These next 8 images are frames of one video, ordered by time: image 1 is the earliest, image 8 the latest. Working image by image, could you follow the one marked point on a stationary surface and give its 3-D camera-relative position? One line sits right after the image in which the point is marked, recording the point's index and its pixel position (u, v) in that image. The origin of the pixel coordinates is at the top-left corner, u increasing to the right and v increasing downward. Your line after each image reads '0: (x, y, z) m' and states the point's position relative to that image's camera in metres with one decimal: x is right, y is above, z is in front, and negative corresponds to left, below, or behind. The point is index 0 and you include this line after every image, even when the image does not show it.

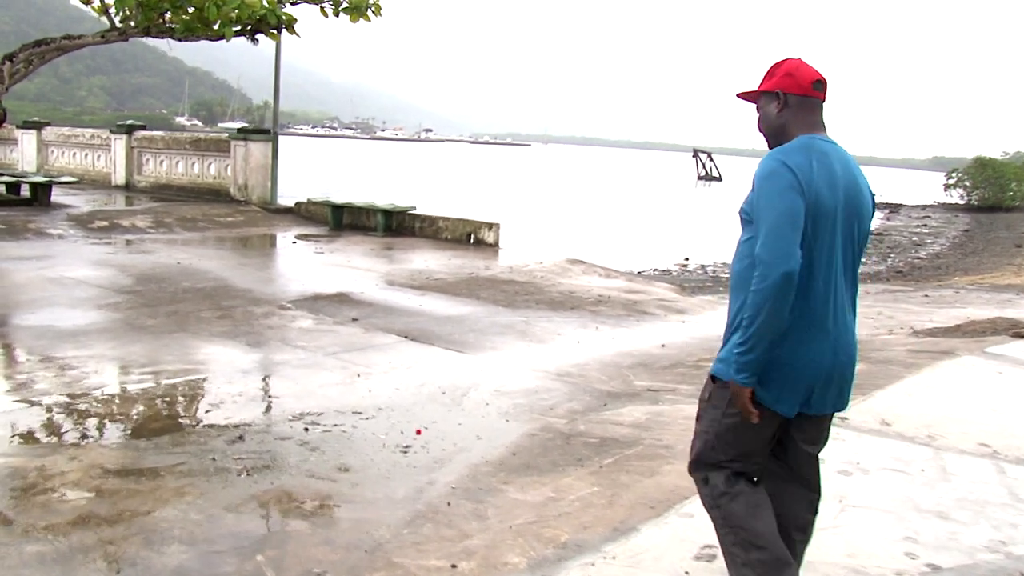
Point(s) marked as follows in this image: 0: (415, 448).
0: (-0.5, -0.8, +5.0) m
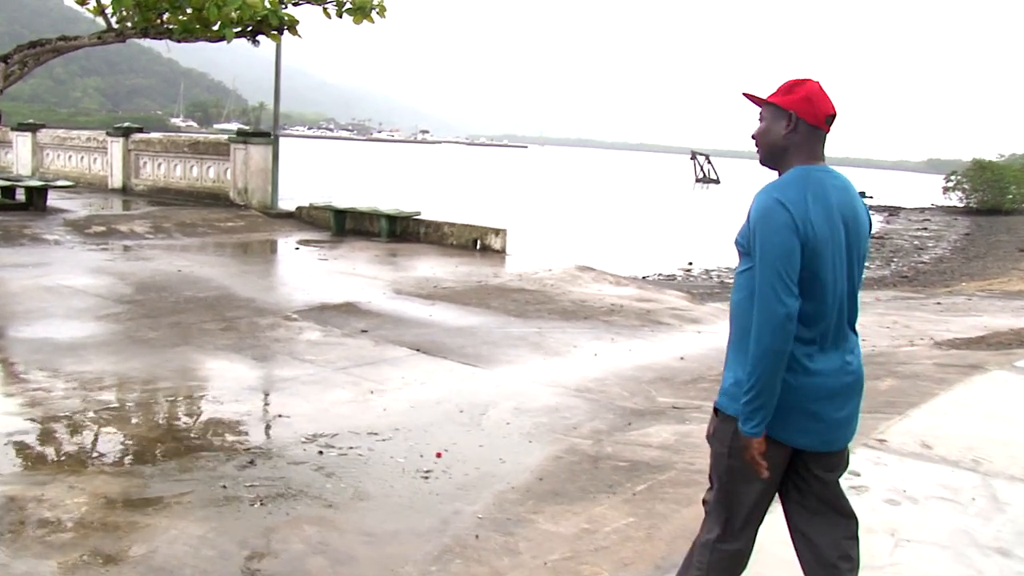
0: (-0.3, -0.8, +4.7) m
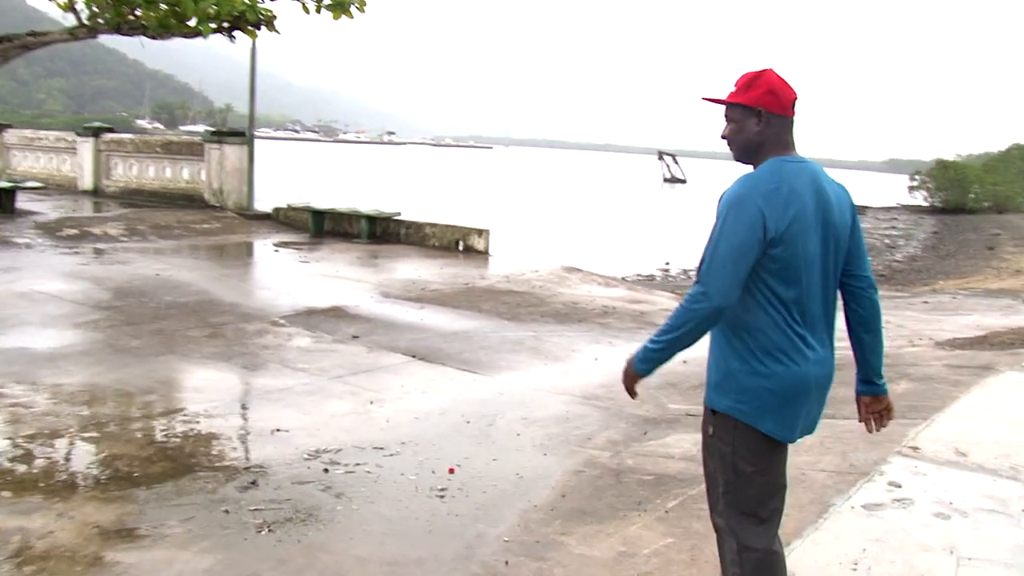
0: (-0.2, -0.8, +4.4) m
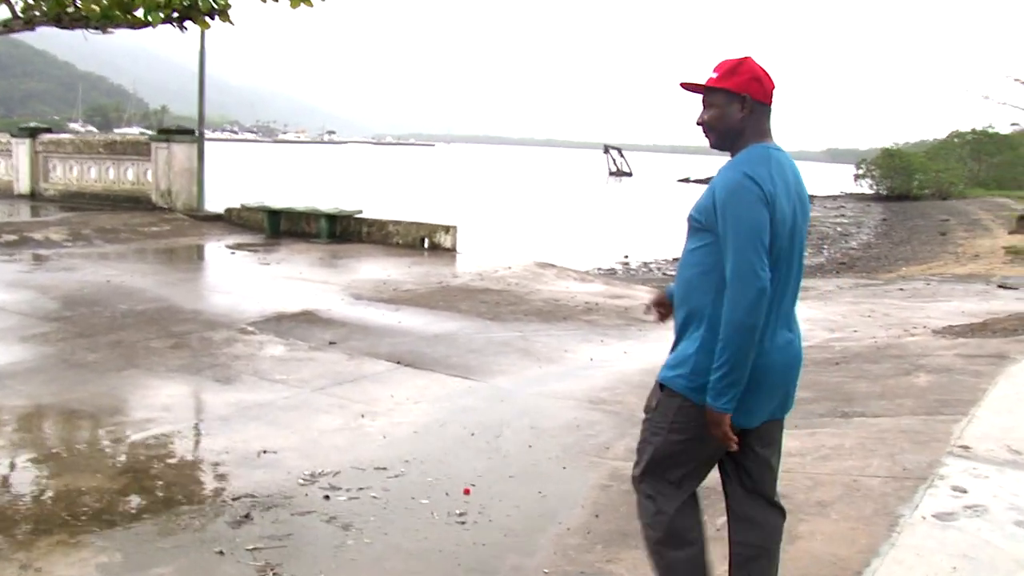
0: (-0.1, -0.8, +3.9) m
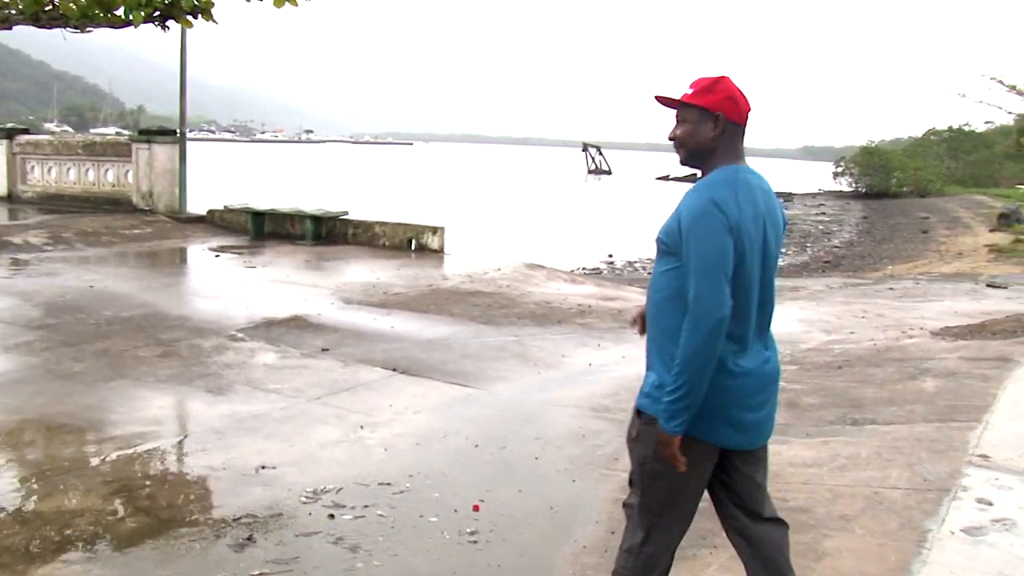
0: (-0.1, -0.9, +3.7) m
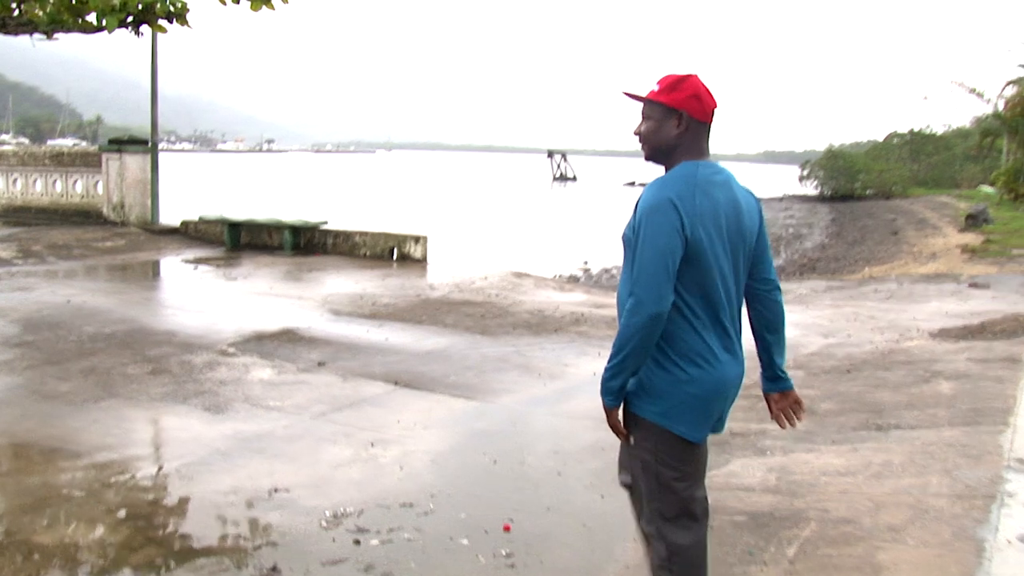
0: (0.0, -0.9, +3.5) m
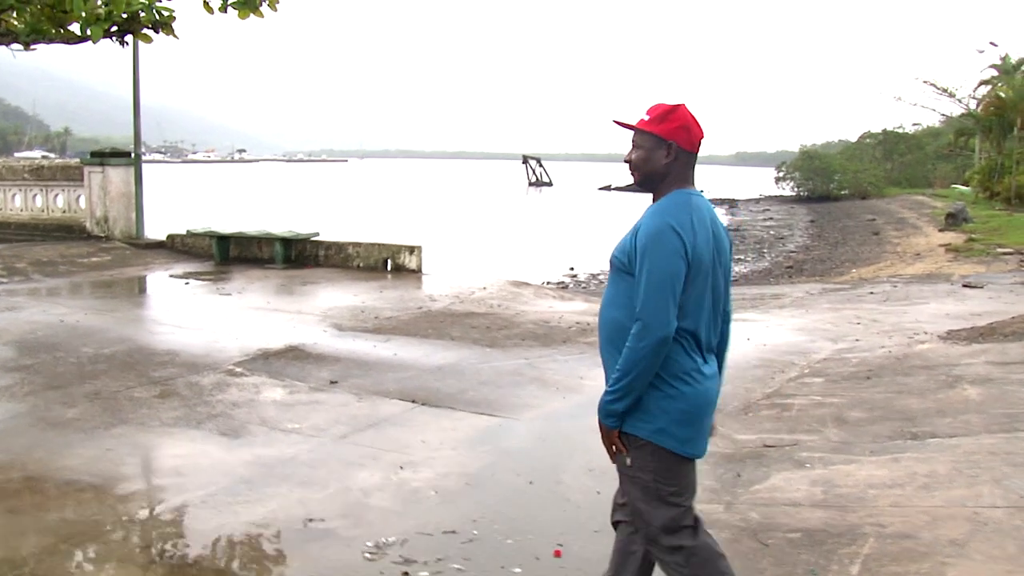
0: (+0.2, -0.9, +3.4) m
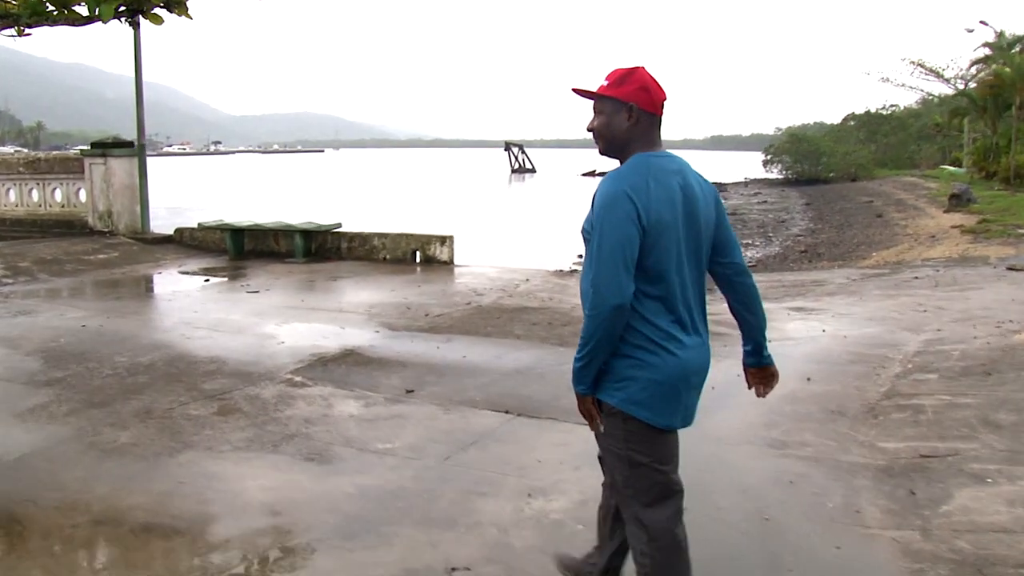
0: (+0.8, -0.9, +2.7) m
